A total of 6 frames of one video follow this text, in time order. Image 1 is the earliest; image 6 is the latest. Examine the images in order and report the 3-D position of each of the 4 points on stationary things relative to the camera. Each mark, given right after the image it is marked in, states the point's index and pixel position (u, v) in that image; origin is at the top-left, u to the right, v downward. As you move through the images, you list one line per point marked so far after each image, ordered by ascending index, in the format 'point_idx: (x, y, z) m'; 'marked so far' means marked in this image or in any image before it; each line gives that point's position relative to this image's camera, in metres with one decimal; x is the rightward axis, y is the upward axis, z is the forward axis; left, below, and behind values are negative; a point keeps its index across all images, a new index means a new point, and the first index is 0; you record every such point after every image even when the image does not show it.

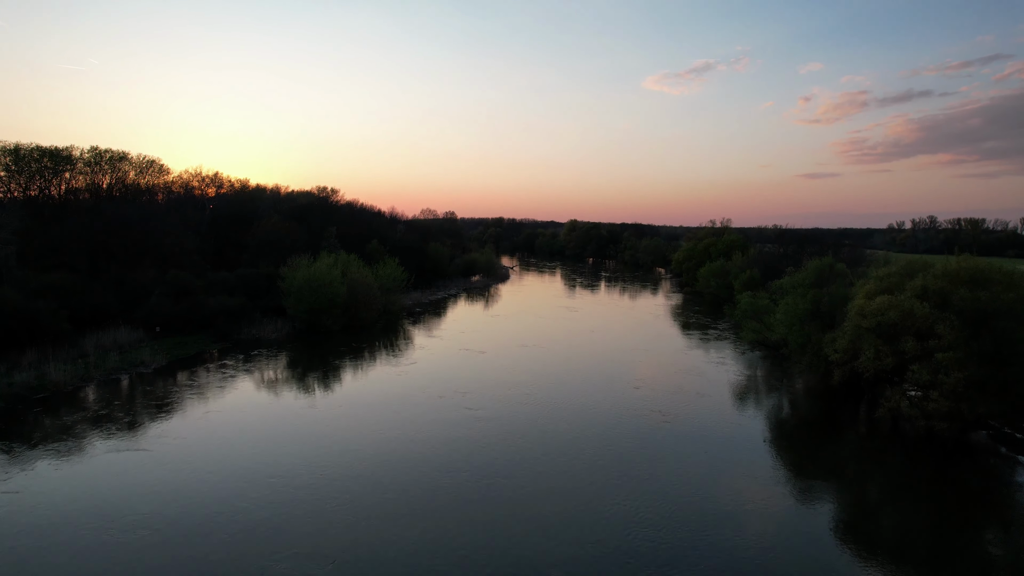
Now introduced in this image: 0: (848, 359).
0: (+9.0, -2.0, +15.2) m
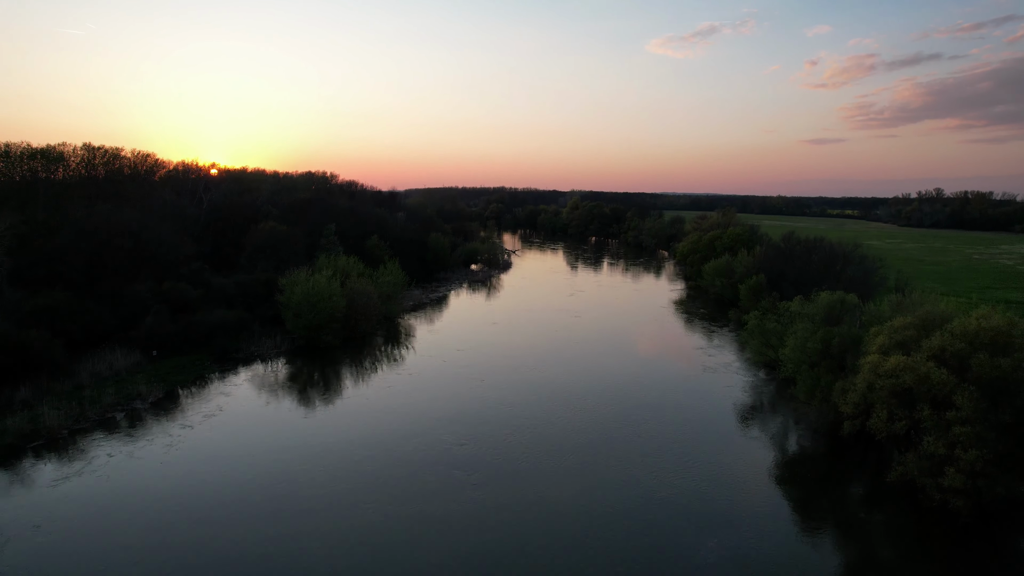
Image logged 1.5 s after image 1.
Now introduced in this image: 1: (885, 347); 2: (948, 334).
0: (+9.1, -3.3, +14.8) m
1: (+9.5, -1.5, +14.4) m
2: (+10.4, -1.1, +13.5) m
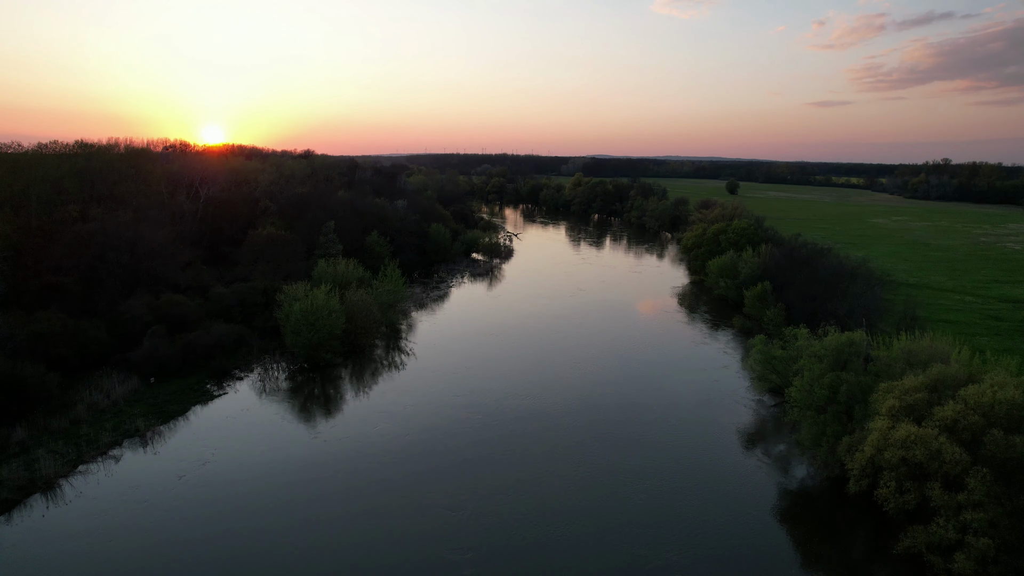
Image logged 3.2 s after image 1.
0: (+9.1, -4.8, +14.5) m
1: (+9.5, -3.0, +14.0) m
2: (+10.4, -2.7, +13.1) m
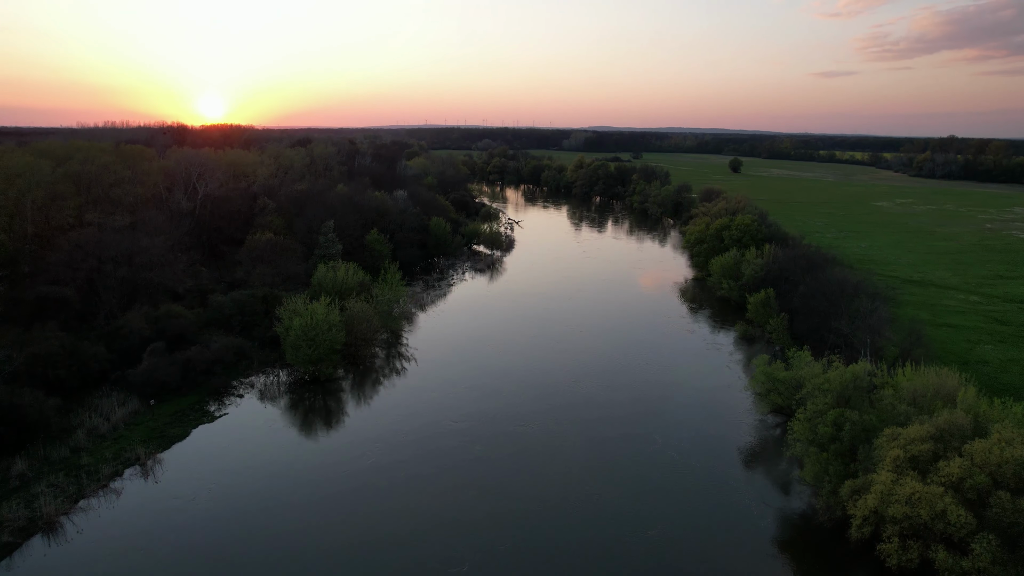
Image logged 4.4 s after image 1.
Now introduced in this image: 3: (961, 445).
0: (+9.1, -6.0, +14.4) m
1: (+9.5, -4.3, +13.9) m
2: (+10.4, -3.9, +12.9) m
3: (+10.9, -3.8, +13.7) m
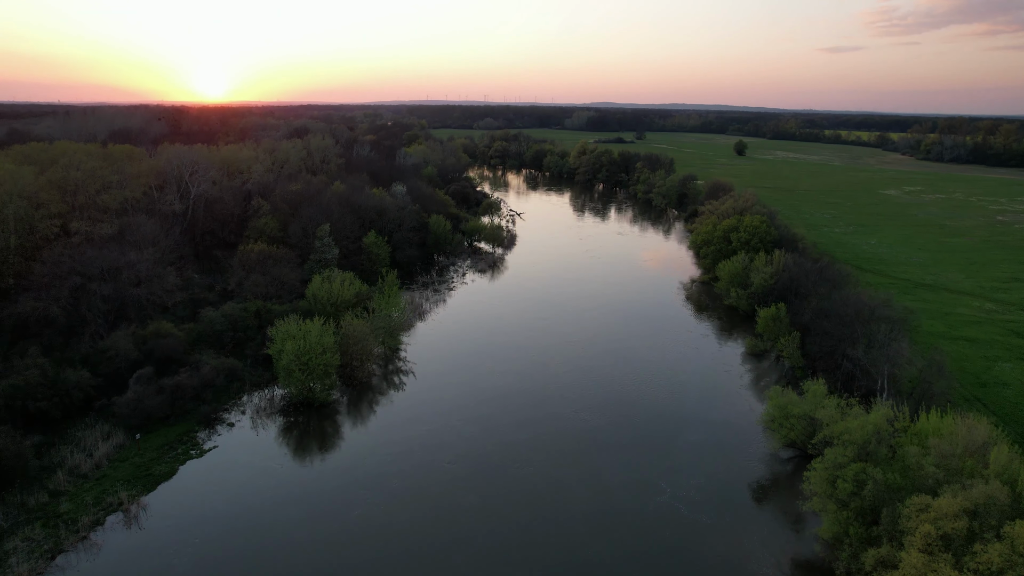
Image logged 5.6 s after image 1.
0: (+9.2, -7.4, +13.5) m
1: (+9.5, -5.7, +12.9) m
2: (+10.4, -5.4, +11.9) m
3: (+10.9, -5.3, +12.7) m
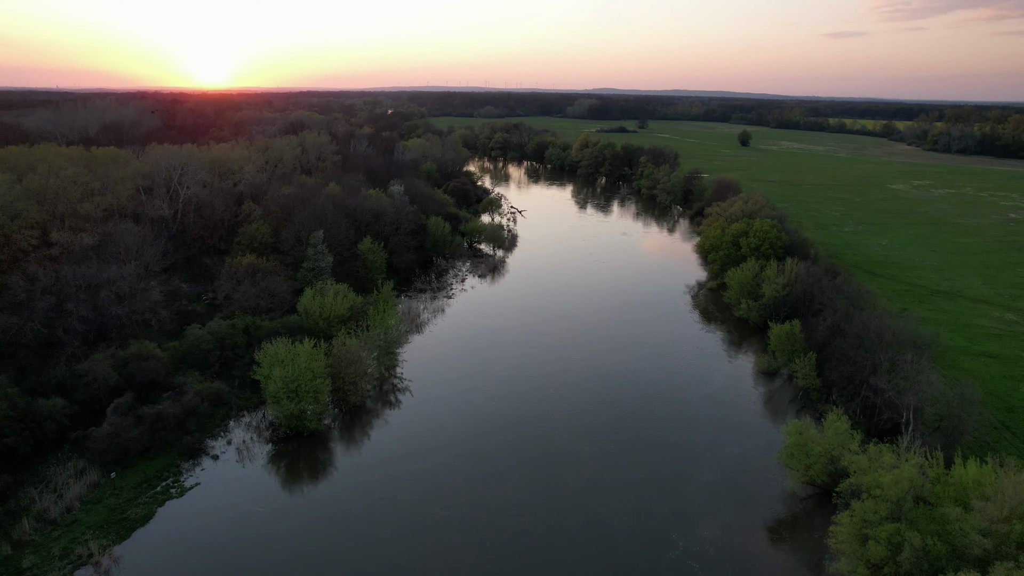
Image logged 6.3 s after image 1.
0: (+9.2, -8.6, +12.1) m
1: (+9.5, -7.0, +11.4) m
2: (+10.4, -6.7, +10.5) m
3: (+10.9, -6.5, +11.2) m
